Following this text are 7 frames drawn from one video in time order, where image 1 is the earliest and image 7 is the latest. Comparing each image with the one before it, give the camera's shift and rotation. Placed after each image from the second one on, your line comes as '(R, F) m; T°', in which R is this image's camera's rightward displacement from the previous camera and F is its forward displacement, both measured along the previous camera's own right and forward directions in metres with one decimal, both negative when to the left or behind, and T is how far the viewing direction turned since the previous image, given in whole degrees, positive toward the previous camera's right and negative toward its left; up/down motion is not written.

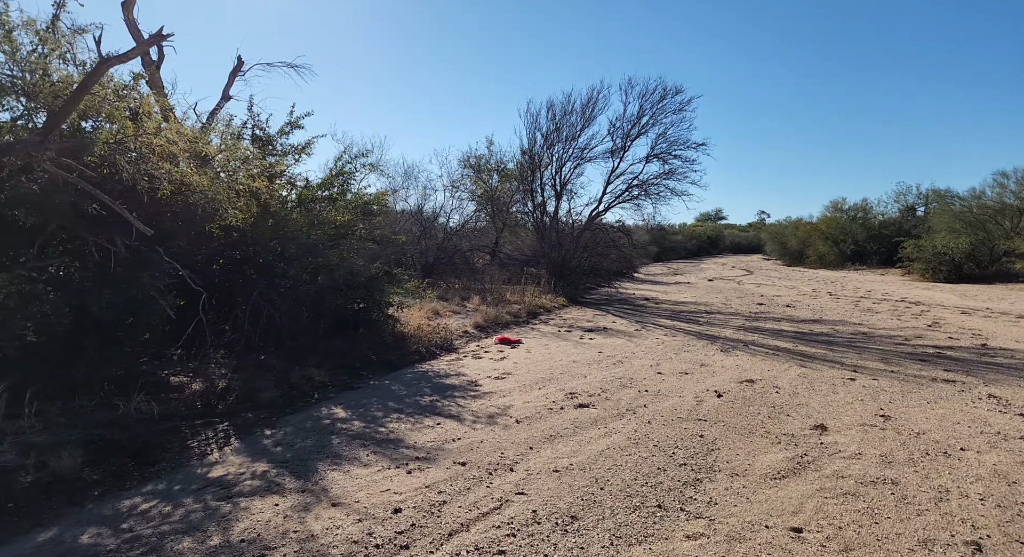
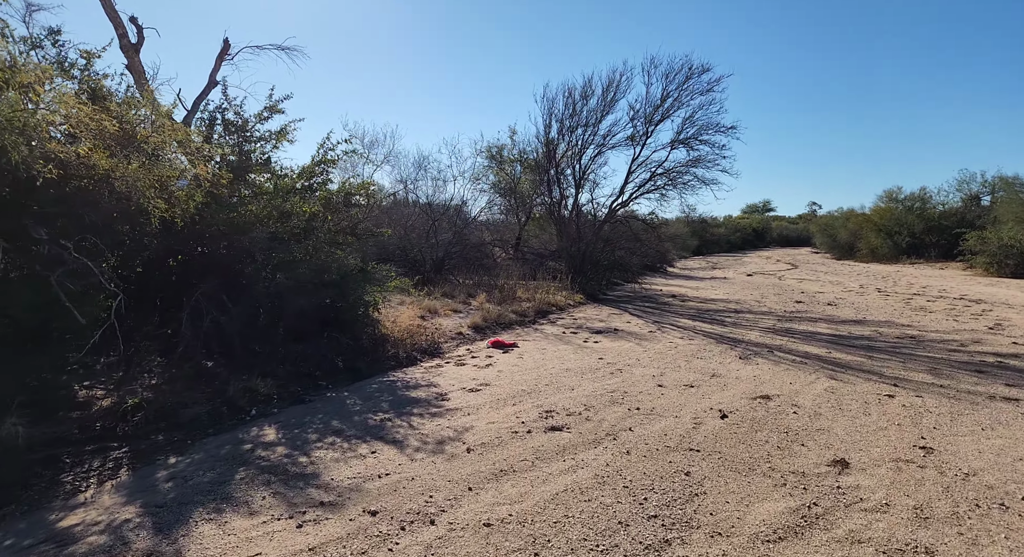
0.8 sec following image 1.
(+0.6, +0.6) m; -4°
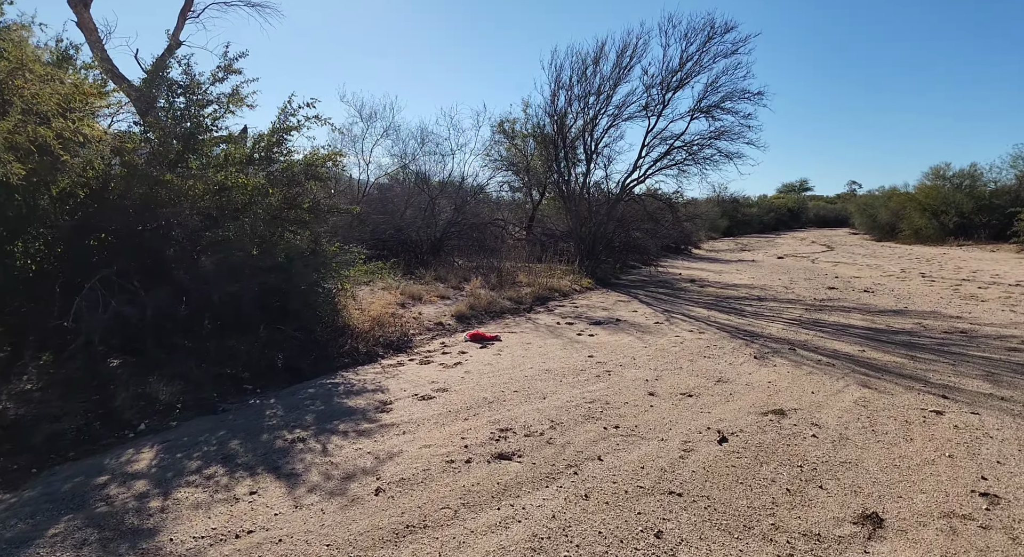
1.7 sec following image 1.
(+0.5, +0.8) m; -3°
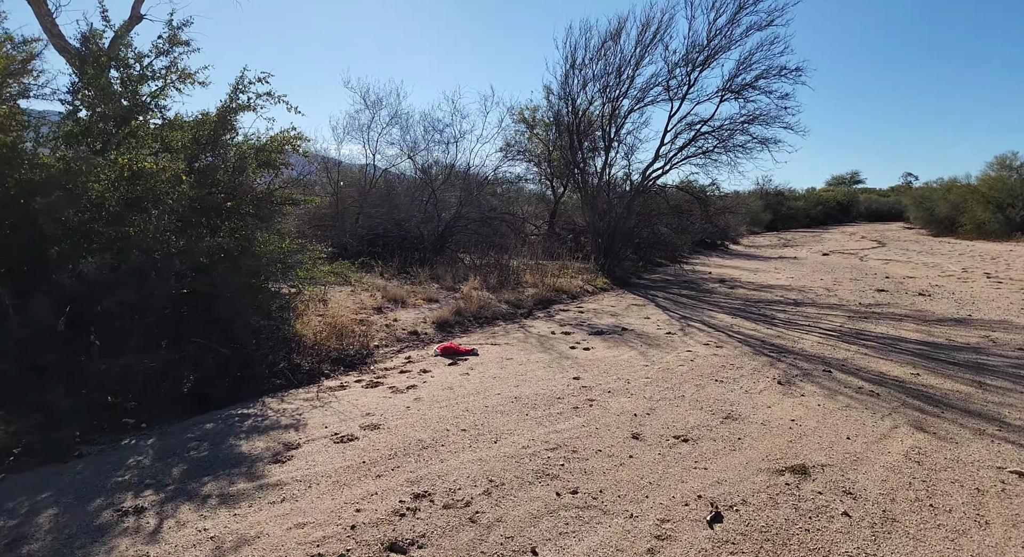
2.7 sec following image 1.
(+0.6, +0.9) m; -4°
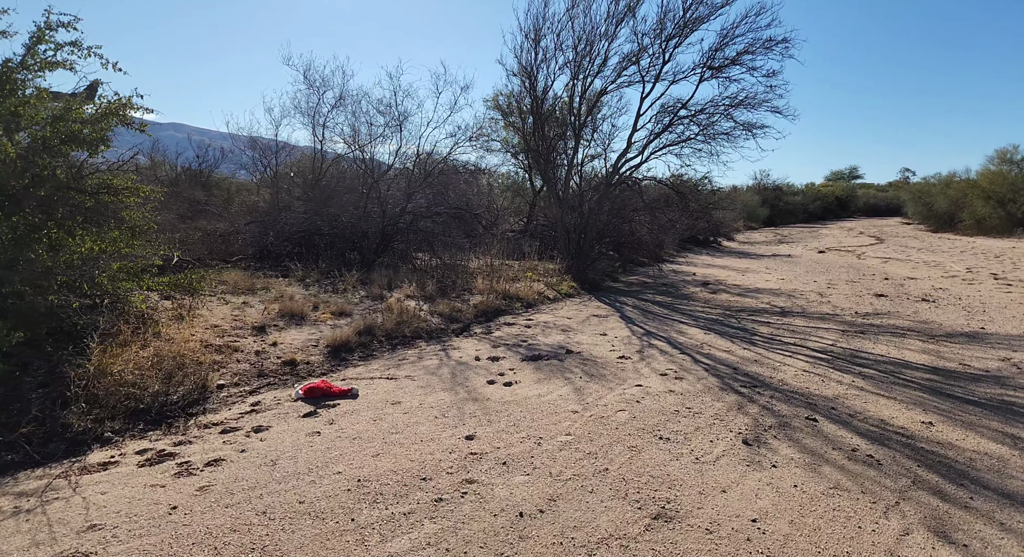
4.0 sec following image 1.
(+0.9, +1.3) m; 0°
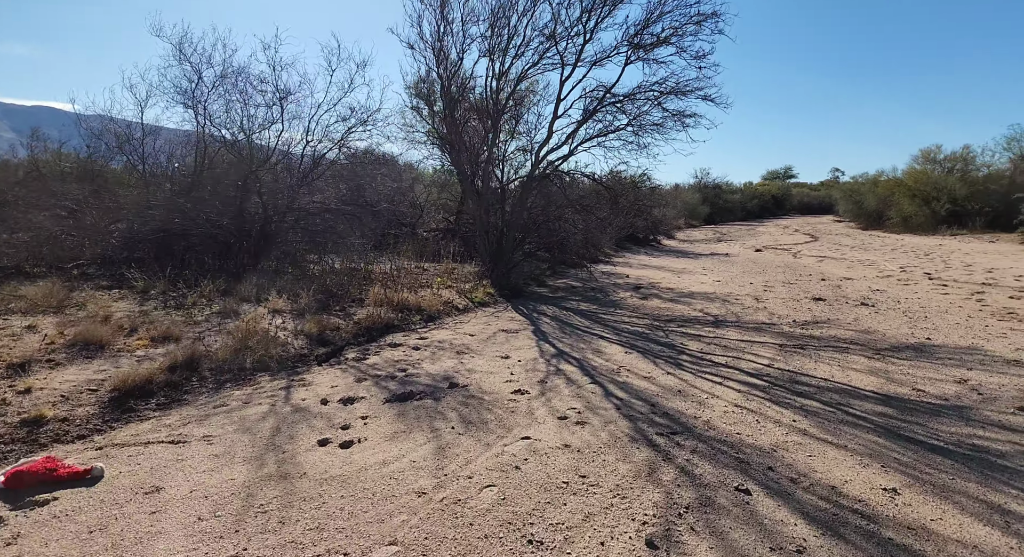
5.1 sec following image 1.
(+0.8, +1.2) m; +5°
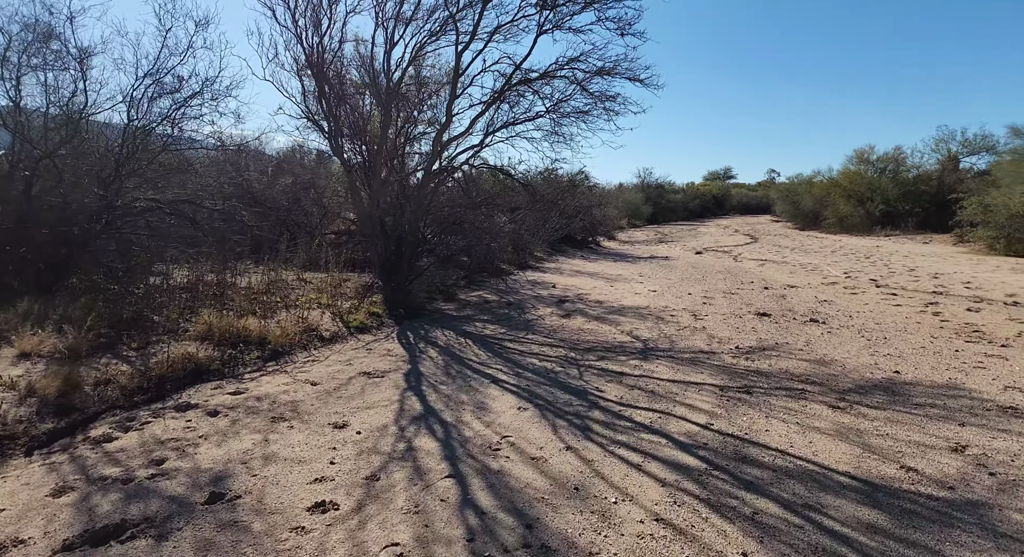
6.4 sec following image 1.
(+0.9, +1.6) m; +6°
